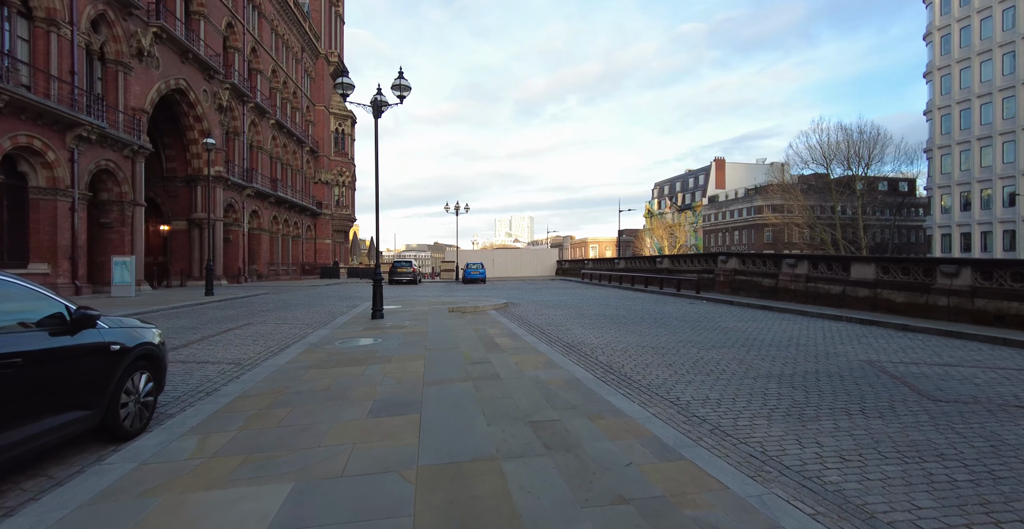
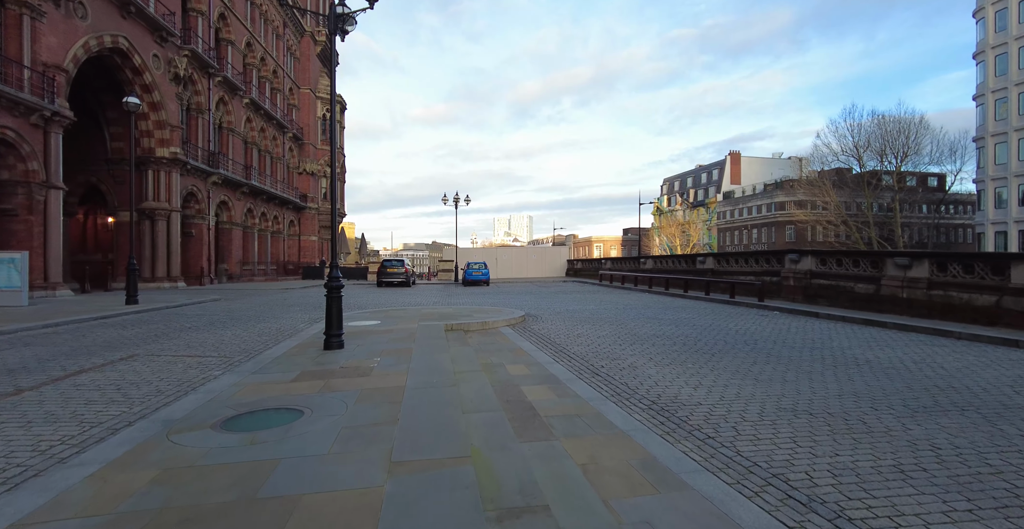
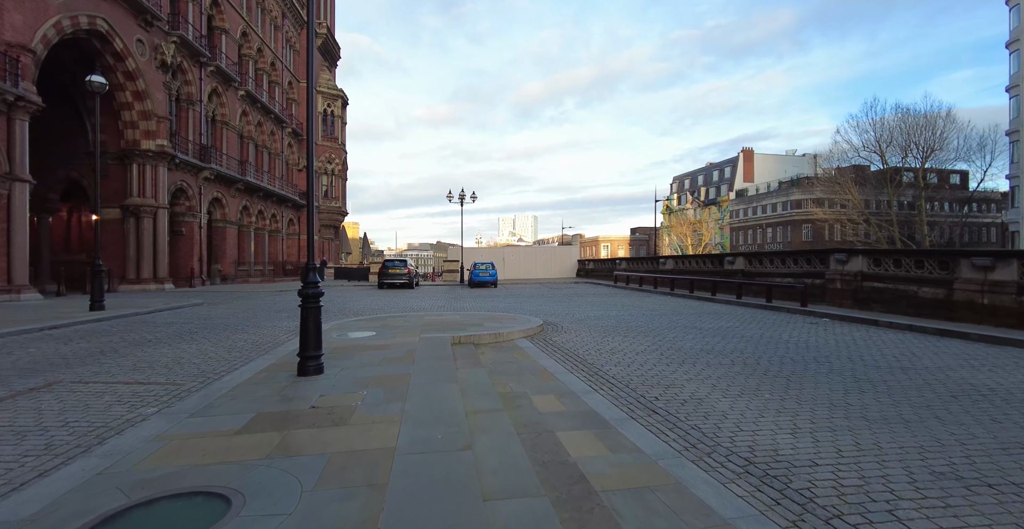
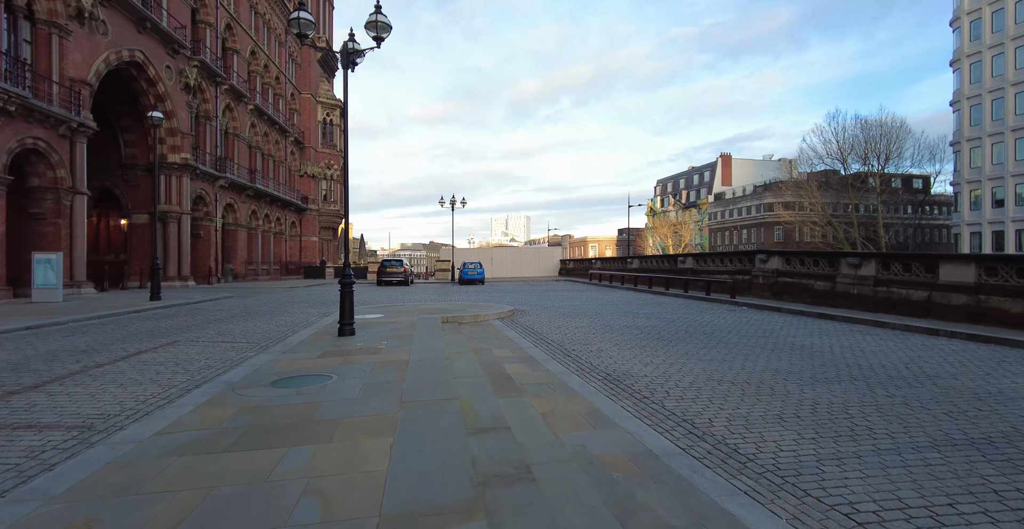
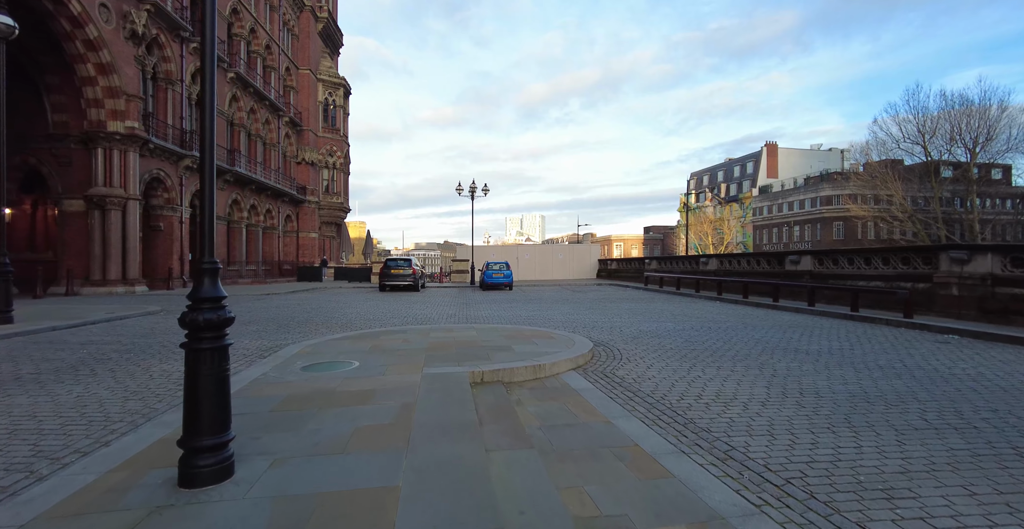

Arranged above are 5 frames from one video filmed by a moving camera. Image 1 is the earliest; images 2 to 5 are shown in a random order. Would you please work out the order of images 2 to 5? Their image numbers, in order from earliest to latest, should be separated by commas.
4, 2, 3, 5
